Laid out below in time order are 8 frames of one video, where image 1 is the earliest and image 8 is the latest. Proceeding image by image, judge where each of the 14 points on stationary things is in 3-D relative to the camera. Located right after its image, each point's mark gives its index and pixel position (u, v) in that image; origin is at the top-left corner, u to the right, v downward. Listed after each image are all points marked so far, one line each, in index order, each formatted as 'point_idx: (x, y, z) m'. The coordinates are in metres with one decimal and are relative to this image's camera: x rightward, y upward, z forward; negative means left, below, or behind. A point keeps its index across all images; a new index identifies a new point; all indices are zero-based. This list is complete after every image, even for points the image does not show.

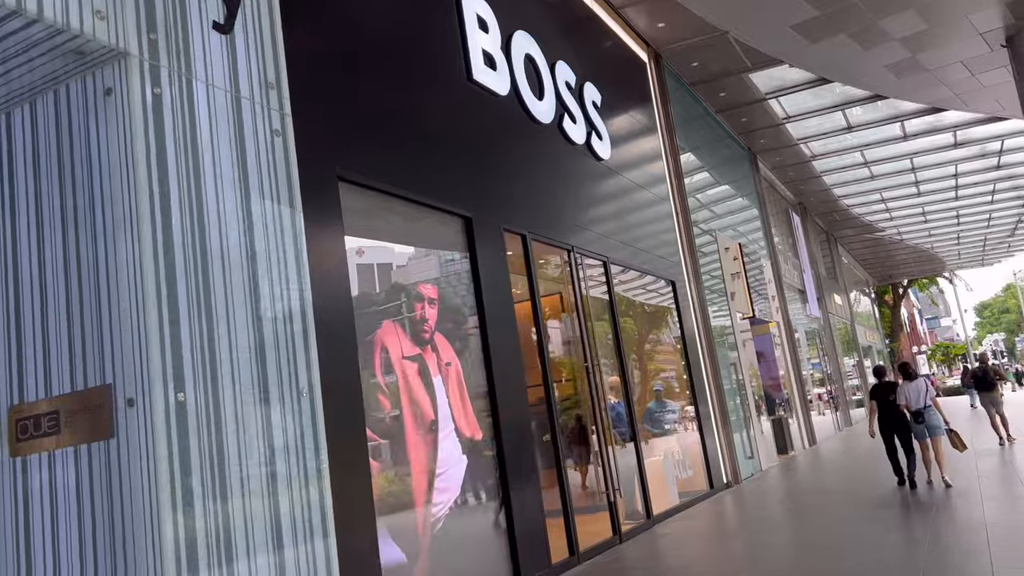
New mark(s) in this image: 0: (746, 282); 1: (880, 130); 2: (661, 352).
0: (+4.5, +0.1, +15.7) m
1: (+8.5, +3.6, +18.6) m
2: (+2.5, -1.0, +11.7) m
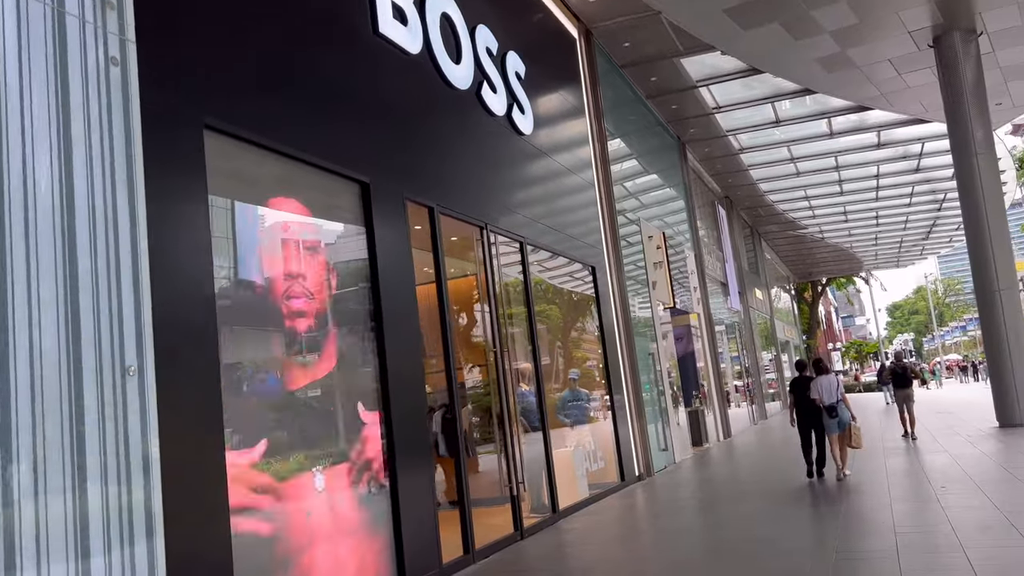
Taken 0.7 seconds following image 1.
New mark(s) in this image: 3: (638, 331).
0: (+3.0, +0.3, +15.5) m
1: (+6.8, +3.7, +18.6) m
2: (+1.3, -0.8, +11.4) m
3: (+2.1, -0.7, +13.4) m
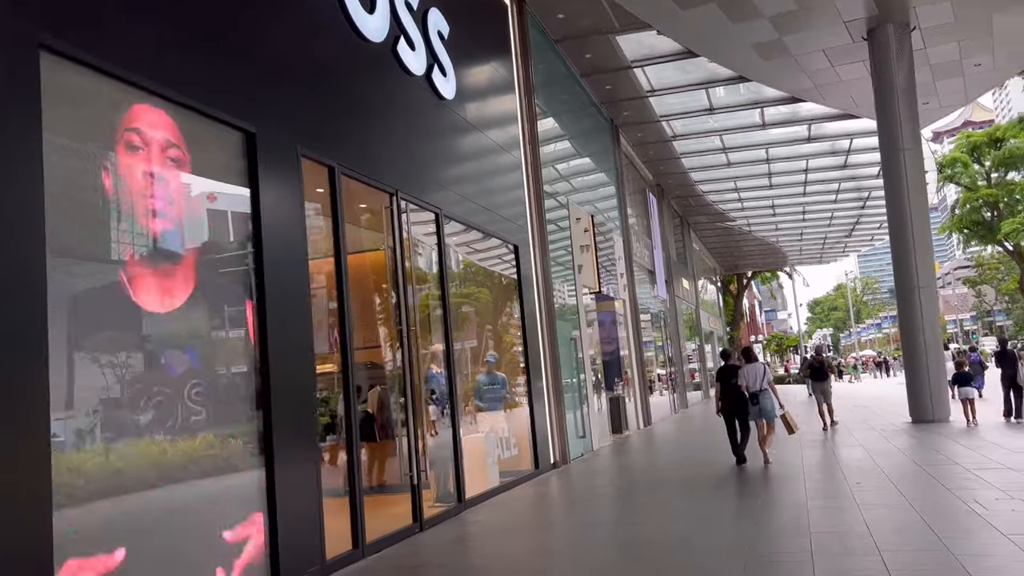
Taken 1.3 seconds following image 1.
0: (+1.6, +0.6, +15.2) m
1: (+5.2, +3.9, +18.5) m
2: (+0.1, -0.6, +10.9) m
3: (+0.8, -0.4, +13.0) m
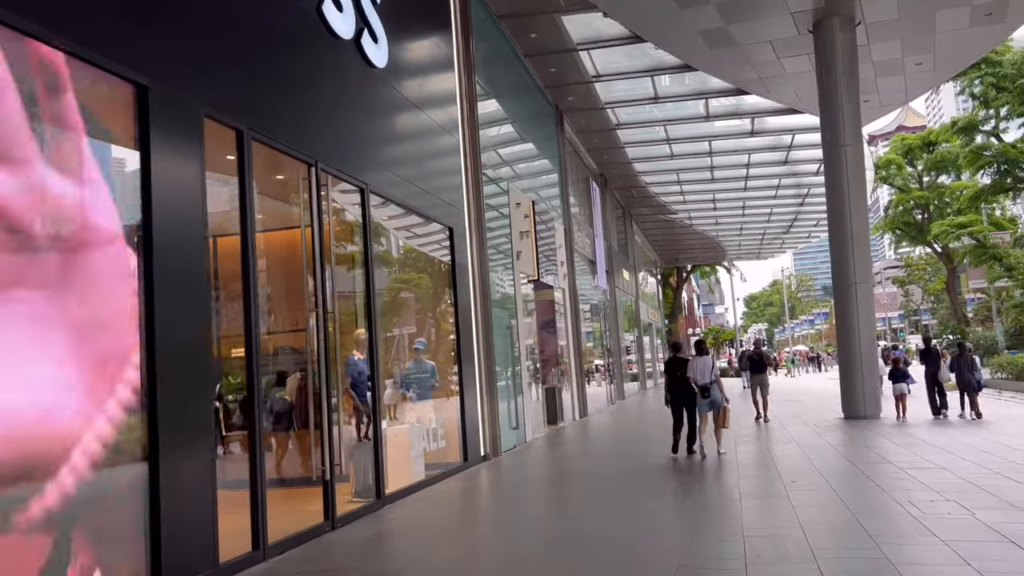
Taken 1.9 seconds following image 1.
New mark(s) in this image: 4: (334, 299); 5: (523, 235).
0: (+0.4, +0.8, +14.8) m
1: (+3.9, +4.1, +18.3) m
2: (-0.7, -0.4, +10.5) m
3: (-0.3, -0.2, +12.6) m
4: (-1.6, -0.1, +7.5) m
5: (+0.2, +0.9, +14.0) m
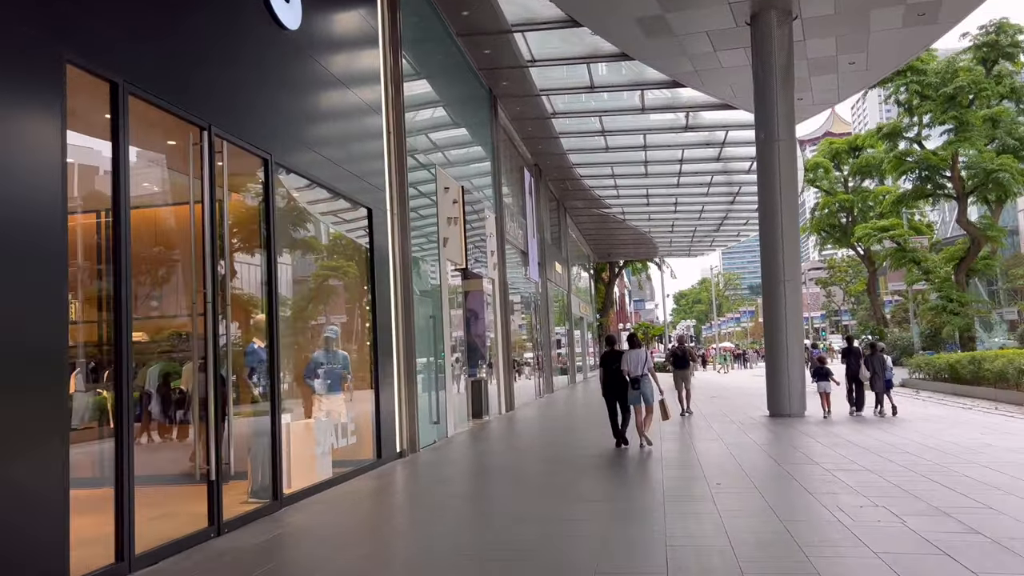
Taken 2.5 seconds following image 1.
0: (-0.9, +1.0, +14.2) m
1: (+2.4, +4.3, +18.0) m
2: (-1.7, -0.2, +9.8) m
3: (-1.4, 0.0, +12.0) m
4: (-2.4, +0.1, +6.8) m
5: (-1.0, +1.1, +13.5) m
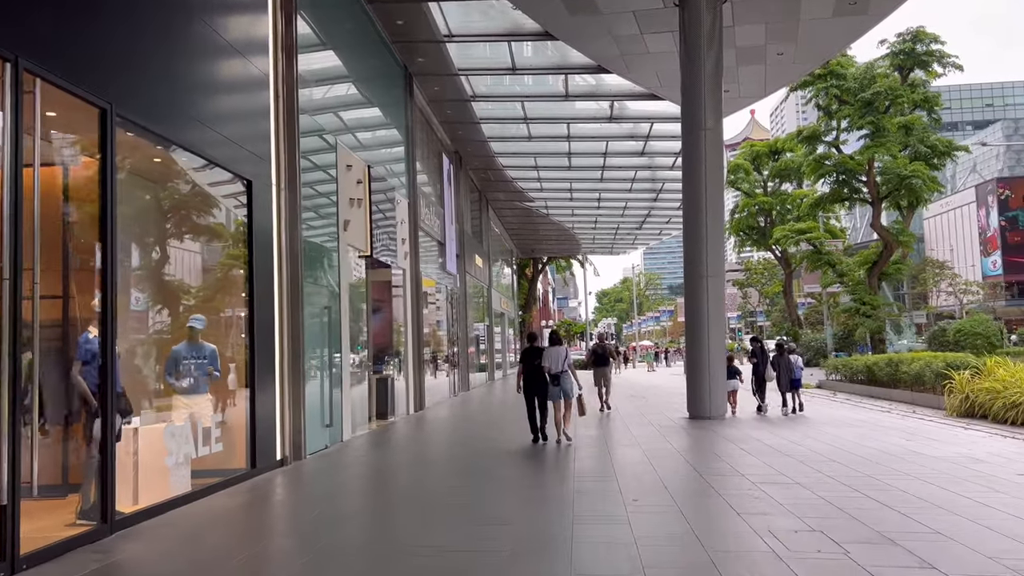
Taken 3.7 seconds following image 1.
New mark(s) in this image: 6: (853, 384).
0: (-2.3, +1.2, +13.1) m
1: (+0.7, +4.4, +17.2) m
2: (-2.8, 0.0, +8.6) m
3: (-2.6, +0.1, +10.8) m
4: (-3.1, +0.2, +5.6) m
5: (-2.4, +1.3, +12.3) m
6: (+8.4, -2.4, +19.8) m
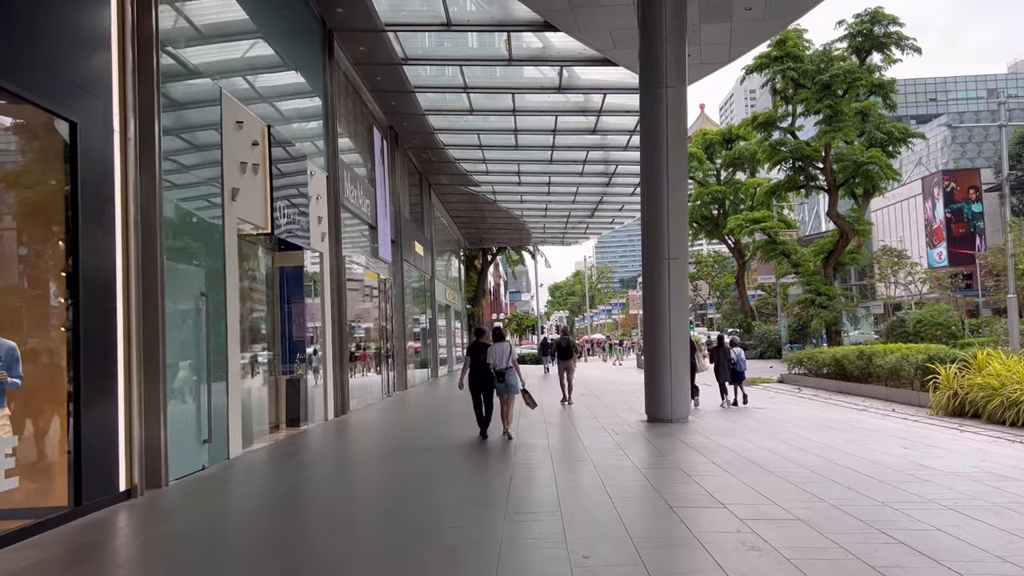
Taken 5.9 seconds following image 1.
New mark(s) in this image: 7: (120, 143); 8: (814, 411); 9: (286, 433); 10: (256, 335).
0: (-3.3, +1.4, +11.1) m
1: (-0.5, +4.6, +15.3) m
2: (-3.4, +0.2, +6.6) m
3: (-3.5, +0.3, +8.8) m
4: (-3.6, +0.4, +3.5) m
5: (-3.3, +1.5, +10.3) m
6: (+7.0, -2.1, +18.4) m
7: (-3.6, +1.6, +8.0) m
8: (+5.2, -2.2, +14.1) m
9: (-3.3, -2.1, +12.0) m
10: (-3.4, -0.7, +11.0) m
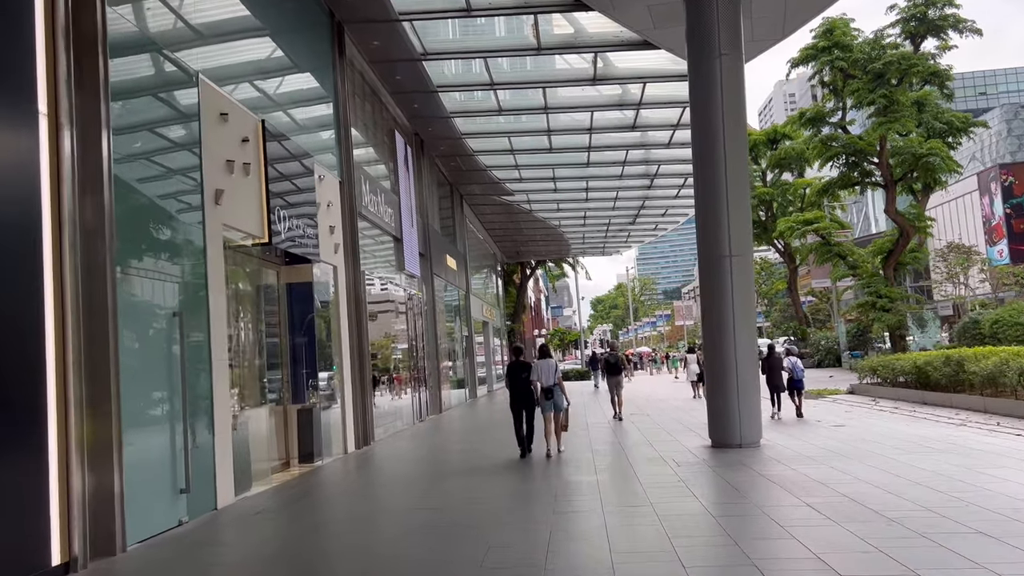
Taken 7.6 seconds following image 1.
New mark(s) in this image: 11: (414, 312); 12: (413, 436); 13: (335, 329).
0: (-2.9, +1.2, +9.8) m
1: (-0.1, +4.4, +13.9) m
2: (-3.2, 0.0, +5.3) m
3: (-3.2, +0.2, +7.5) m
4: (-3.6, +0.3, +2.3) m
5: (-3.0, +1.3, +9.0) m
6: (+7.9, -2.1, +16.5) m
7: (-3.4, +1.4, +6.8) m
8: (+5.9, -2.1, +12.2) m
9: (-2.8, -2.4, +10.7) m
10: (-2.9, -0.9, +9.6) m
11: (-2.3, -0.6, +19.1) m
12: (-1.8, -2.8, +15.4) m
13: (-2.6, -0.6, +12.4) m
